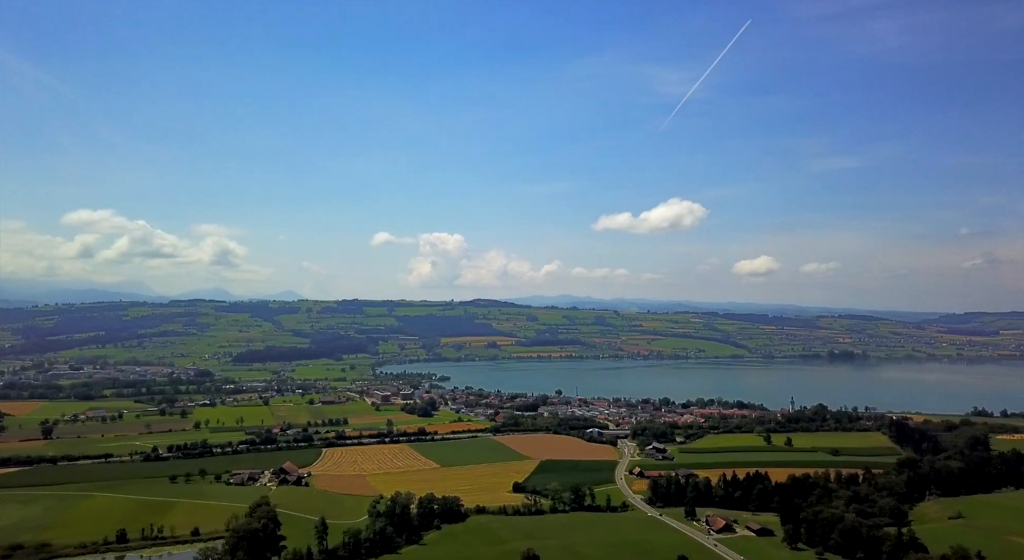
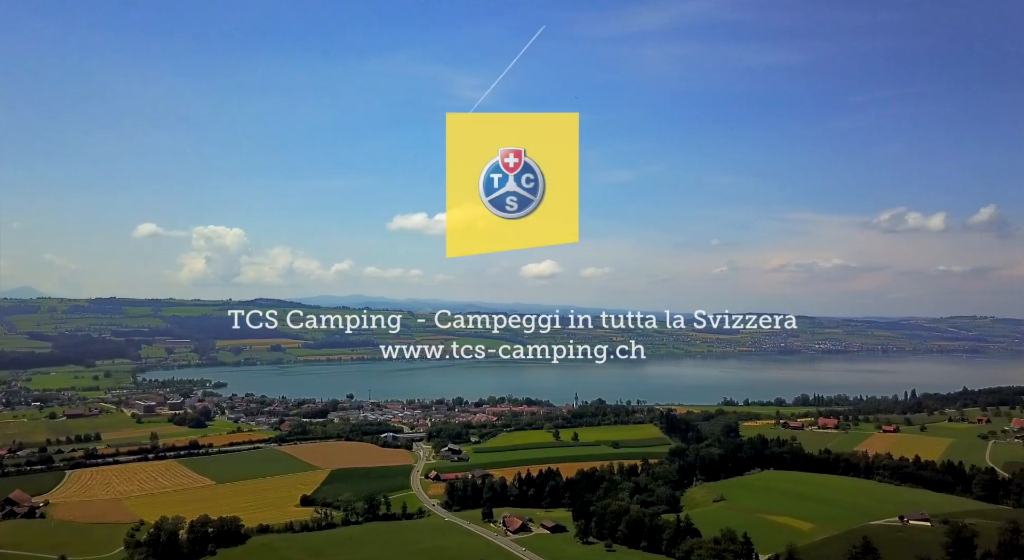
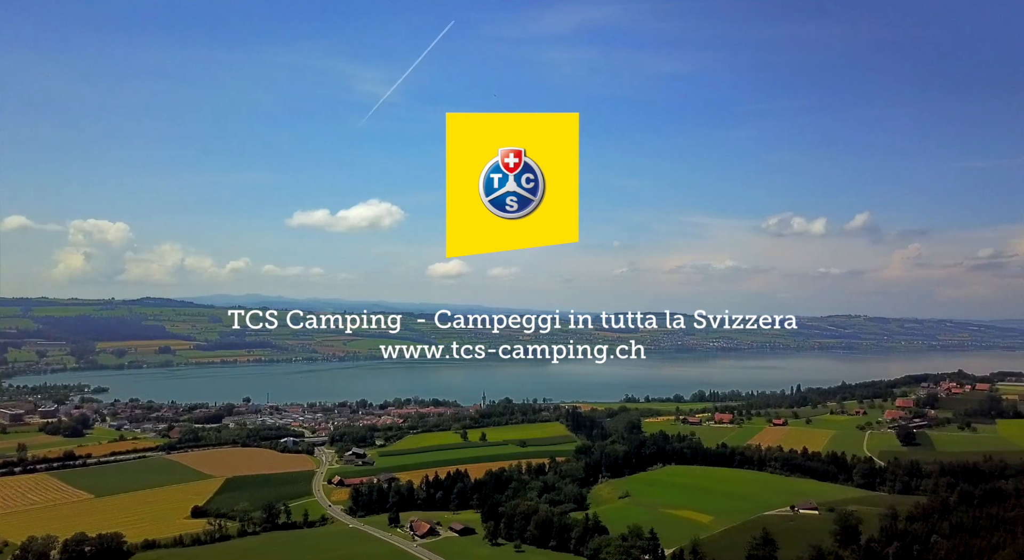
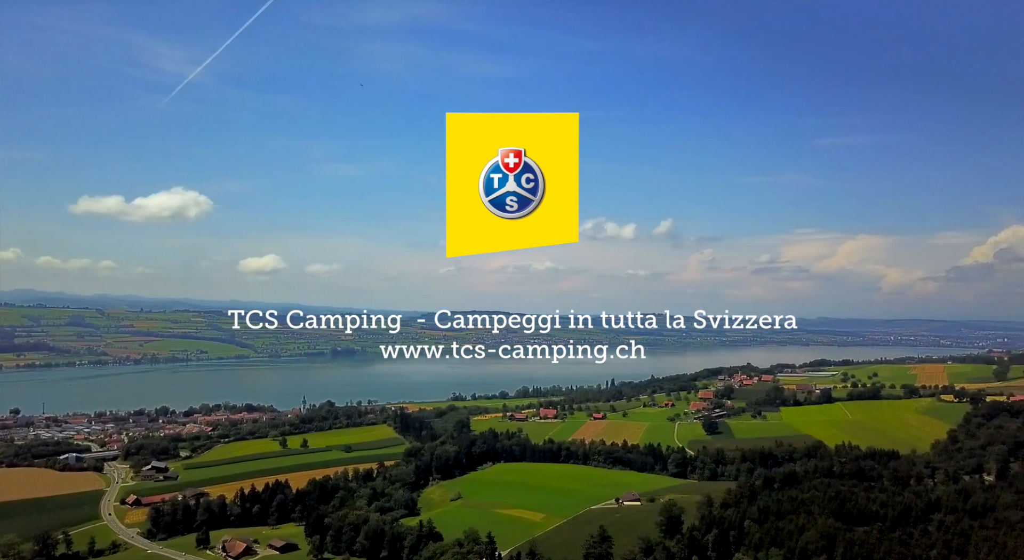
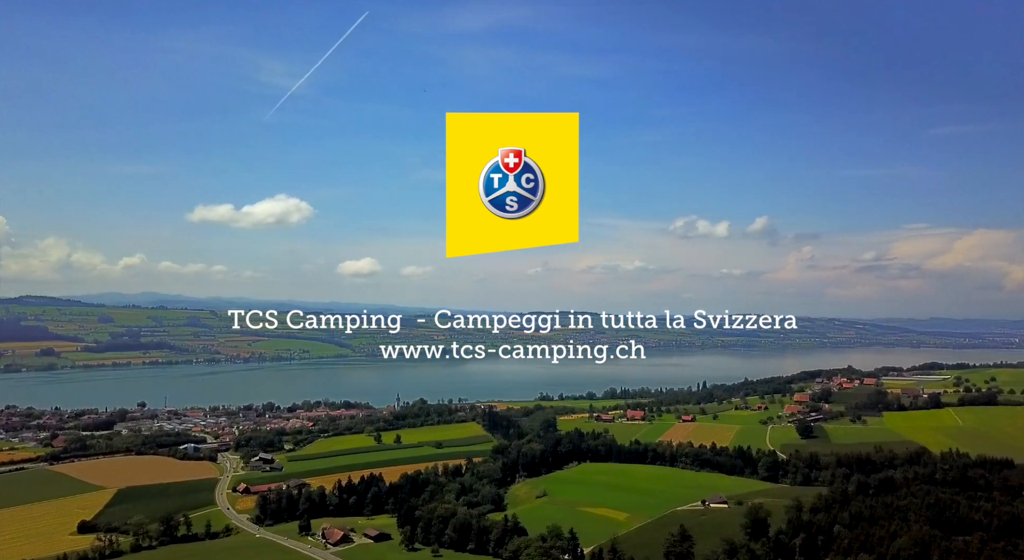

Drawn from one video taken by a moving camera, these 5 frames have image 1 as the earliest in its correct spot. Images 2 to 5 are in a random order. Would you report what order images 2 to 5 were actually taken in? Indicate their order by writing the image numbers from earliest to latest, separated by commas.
2, 3, 5, 4
